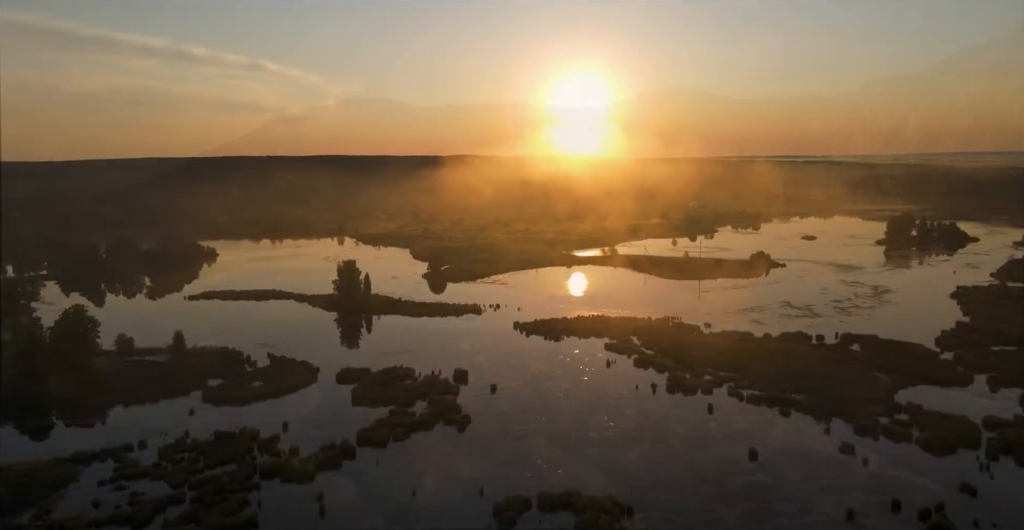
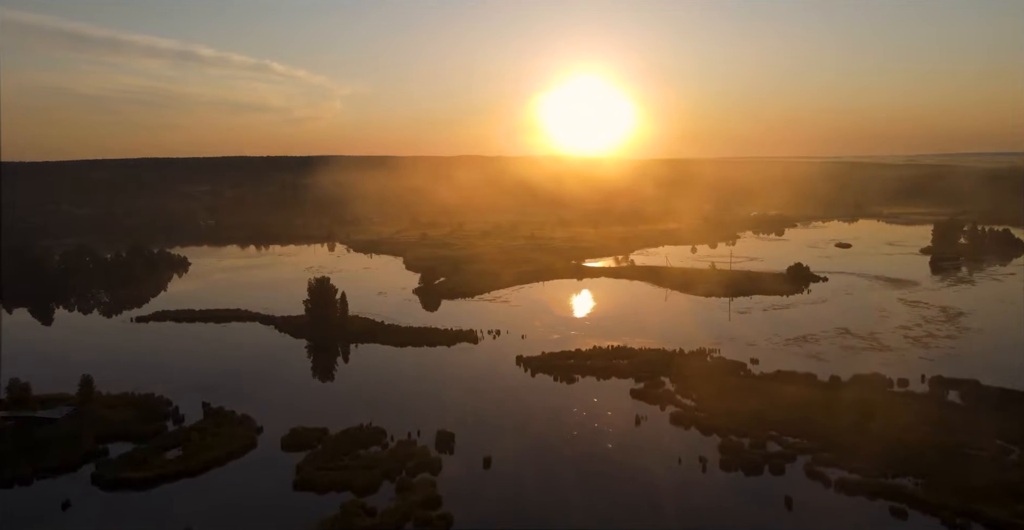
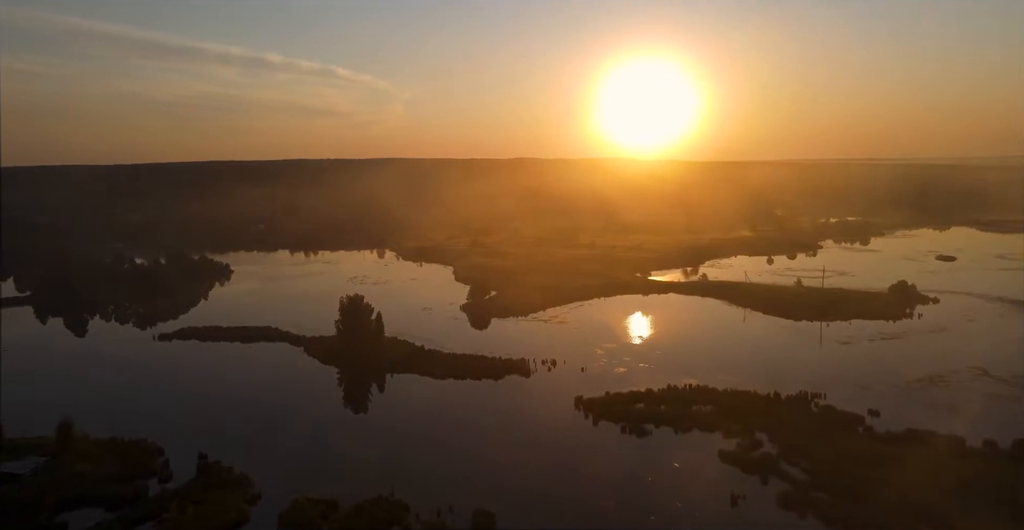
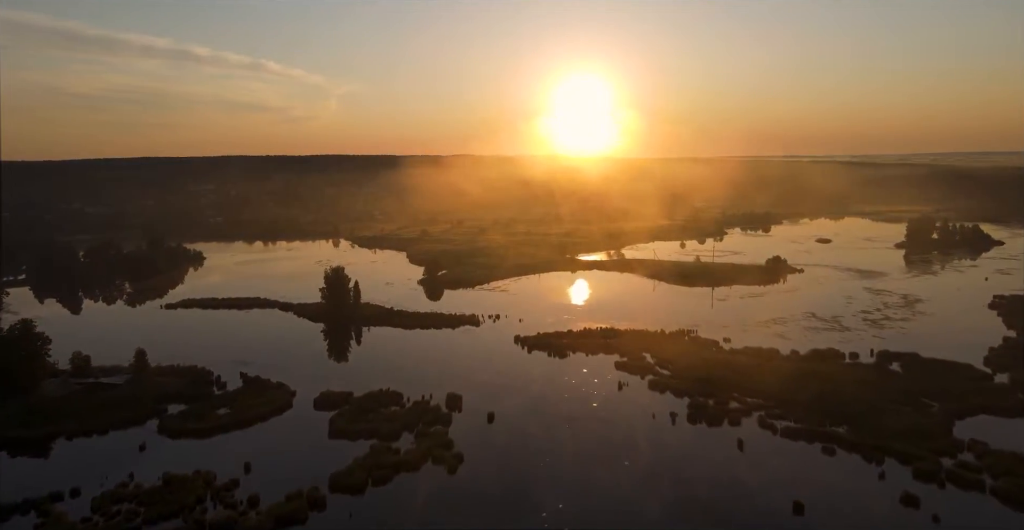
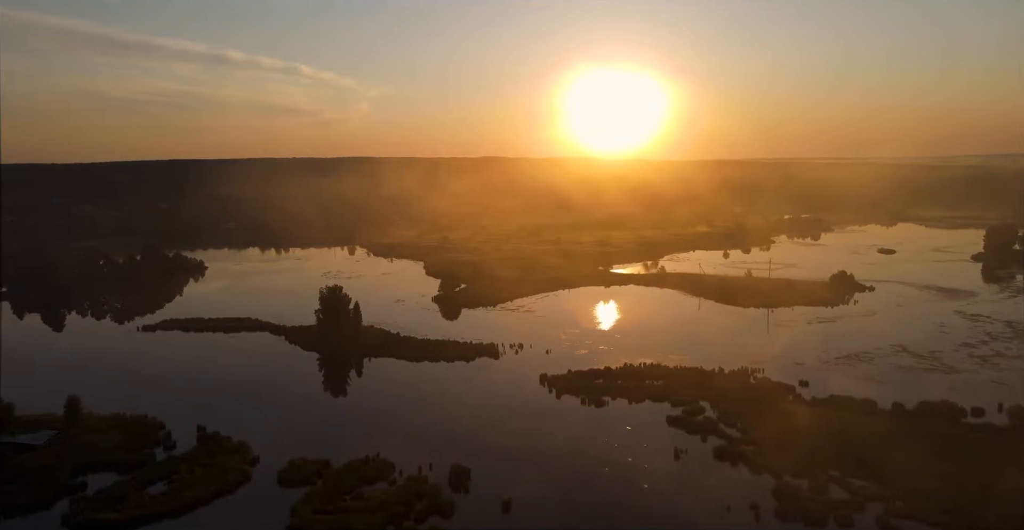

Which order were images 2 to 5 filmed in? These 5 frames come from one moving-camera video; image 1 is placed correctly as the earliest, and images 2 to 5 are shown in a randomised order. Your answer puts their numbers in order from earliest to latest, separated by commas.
4, 2, 5, 3
